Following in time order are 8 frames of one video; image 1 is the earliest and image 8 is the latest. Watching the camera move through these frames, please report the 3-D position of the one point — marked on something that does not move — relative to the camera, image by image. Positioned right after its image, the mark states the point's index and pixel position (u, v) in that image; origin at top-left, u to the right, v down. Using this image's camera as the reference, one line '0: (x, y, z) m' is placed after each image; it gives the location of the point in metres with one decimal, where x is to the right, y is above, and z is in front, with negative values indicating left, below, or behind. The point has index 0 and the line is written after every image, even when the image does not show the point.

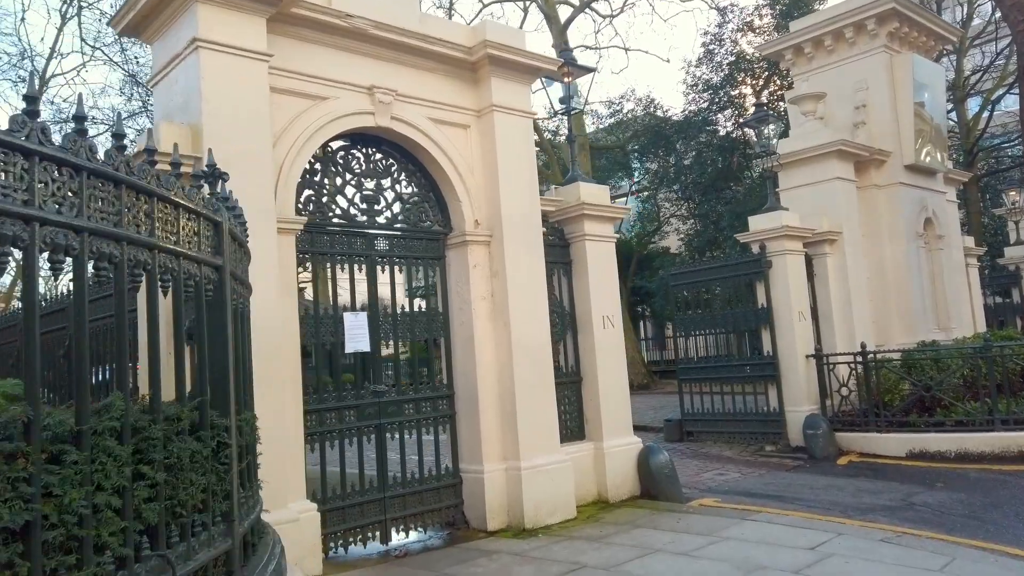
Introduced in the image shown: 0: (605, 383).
0: (+1.0, -1.0, +8.3) m
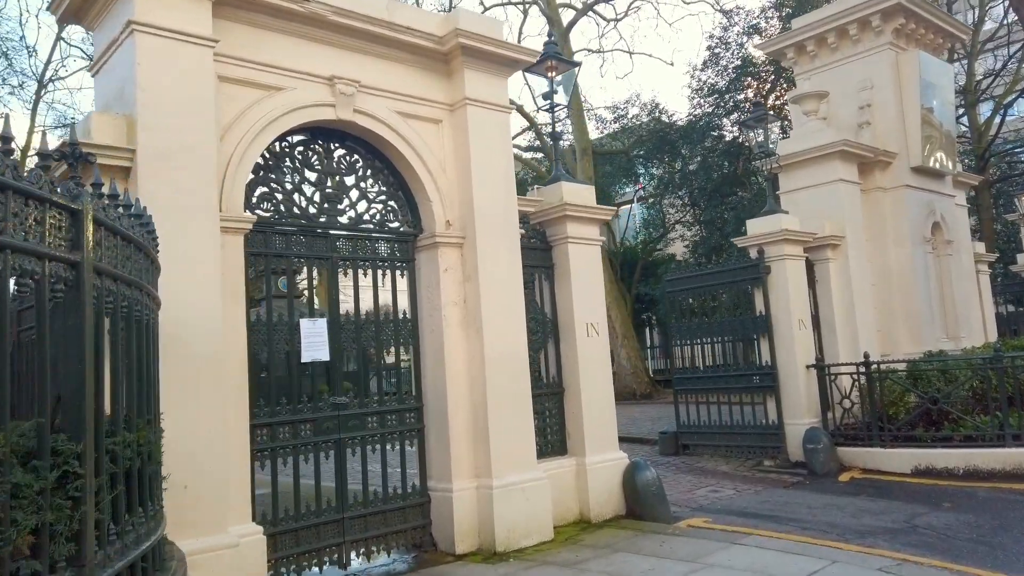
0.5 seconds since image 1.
0: (+0.8, -1.1, +7.9) m
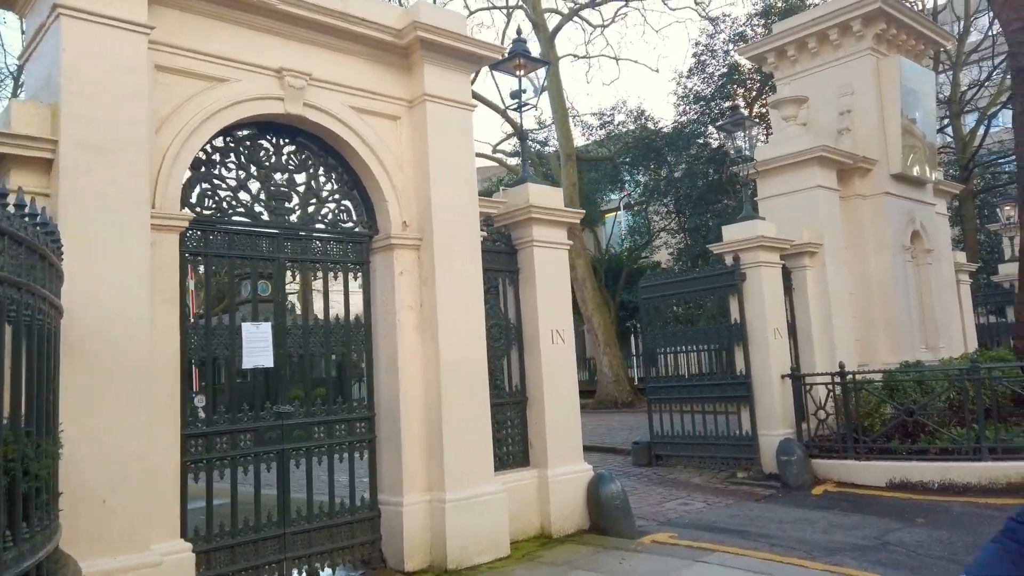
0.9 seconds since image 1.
0: (+0.4, -1.1, +7.6) m
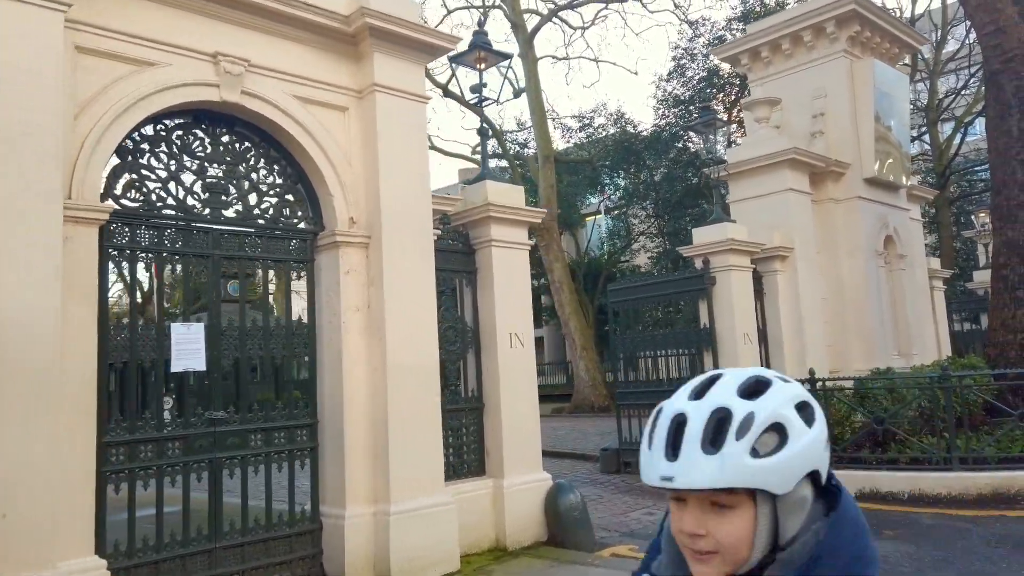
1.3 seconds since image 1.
0: (0.0, -1.2, +7.3) m
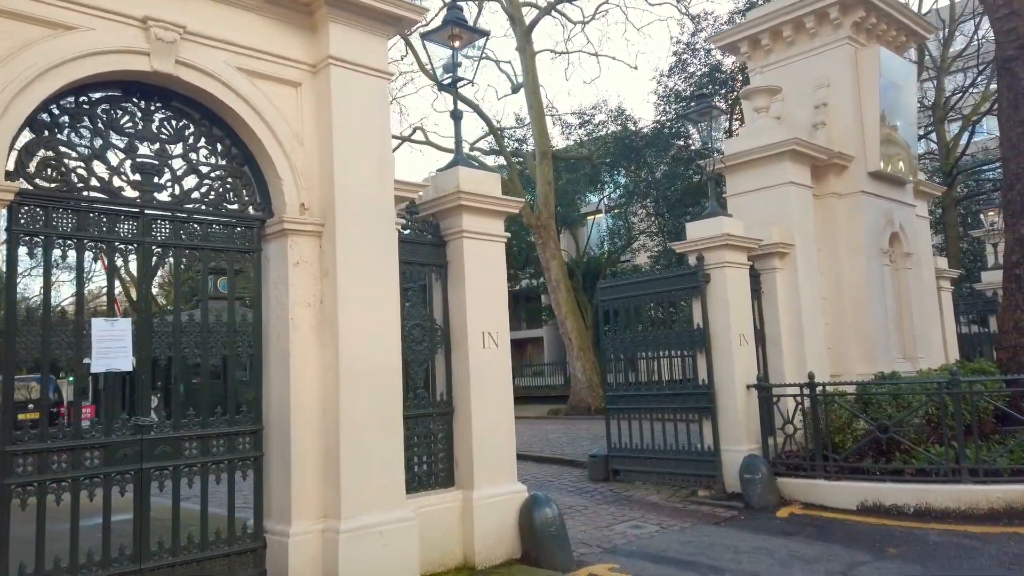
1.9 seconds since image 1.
0: (-0.3, -1.1, +6.7) m
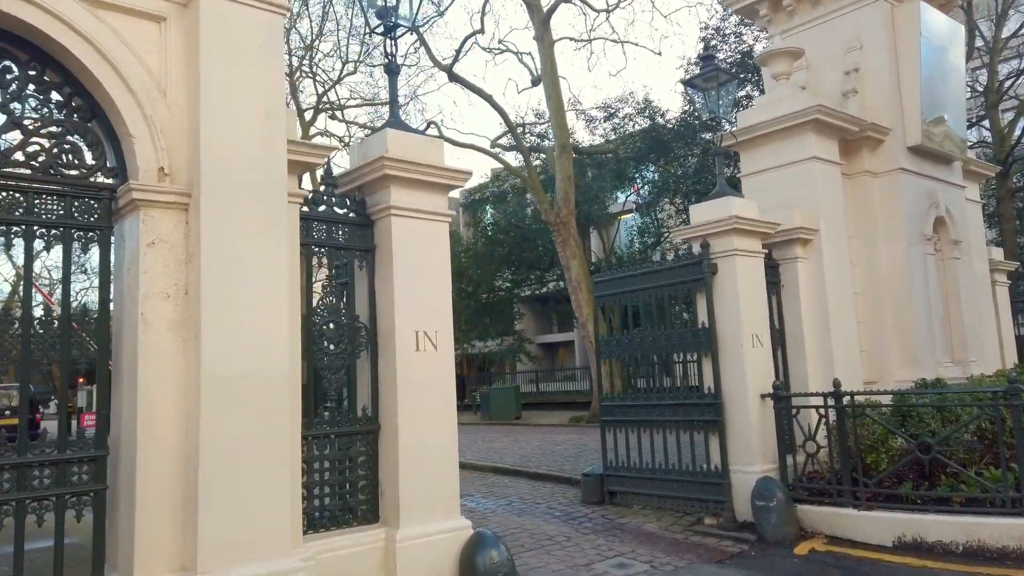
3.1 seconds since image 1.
0: (-0.7, -1.0, +5.4) m
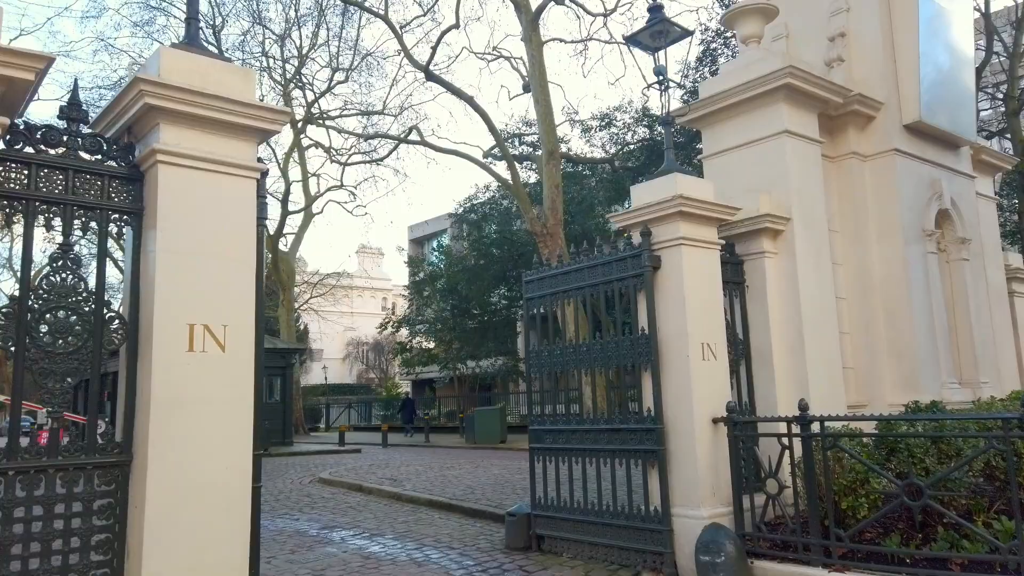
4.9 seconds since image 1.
0: (-1.7, -0.9, +3.9) m
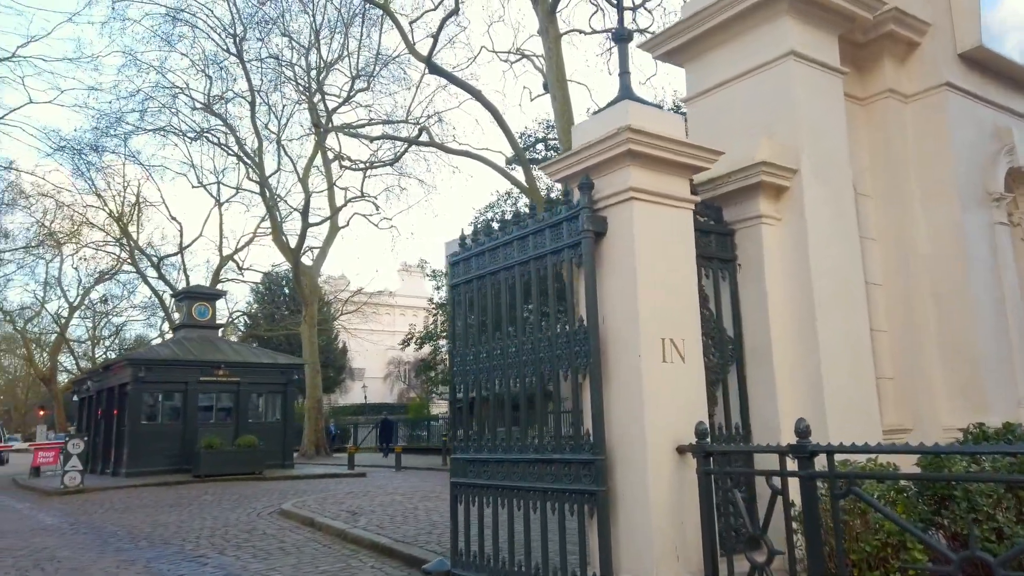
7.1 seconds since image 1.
0: (-2.6, -0.7, +2.1) m
